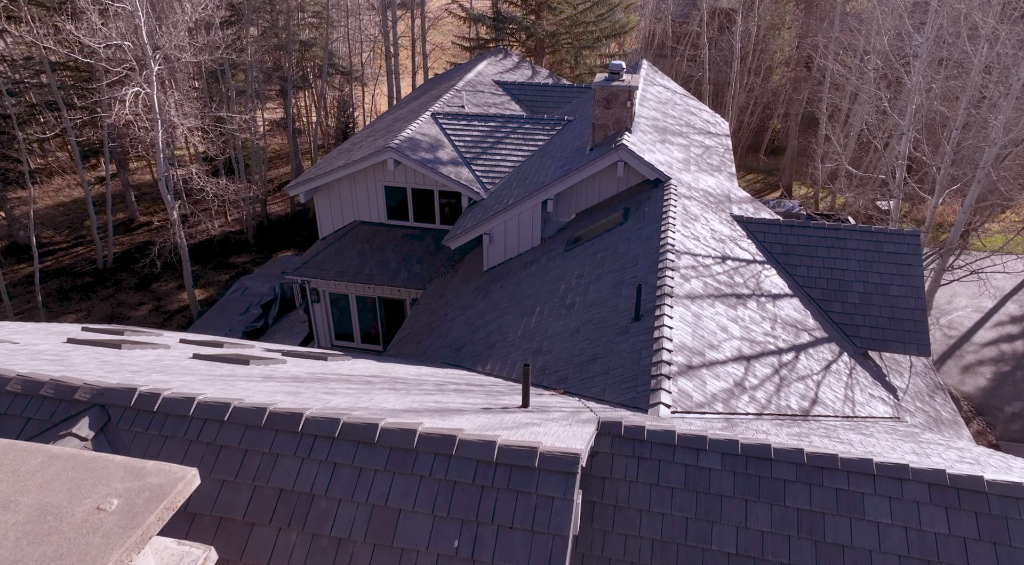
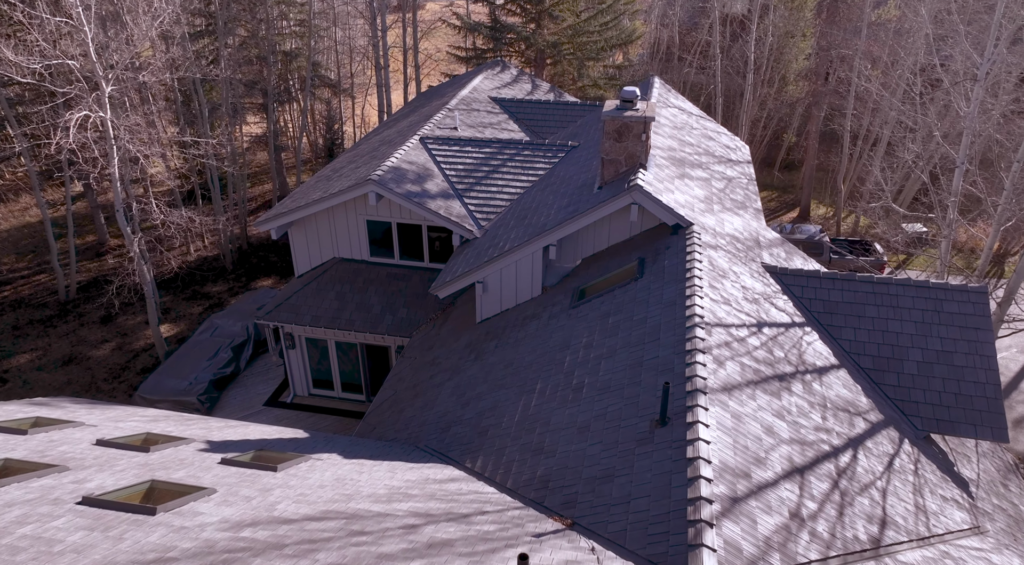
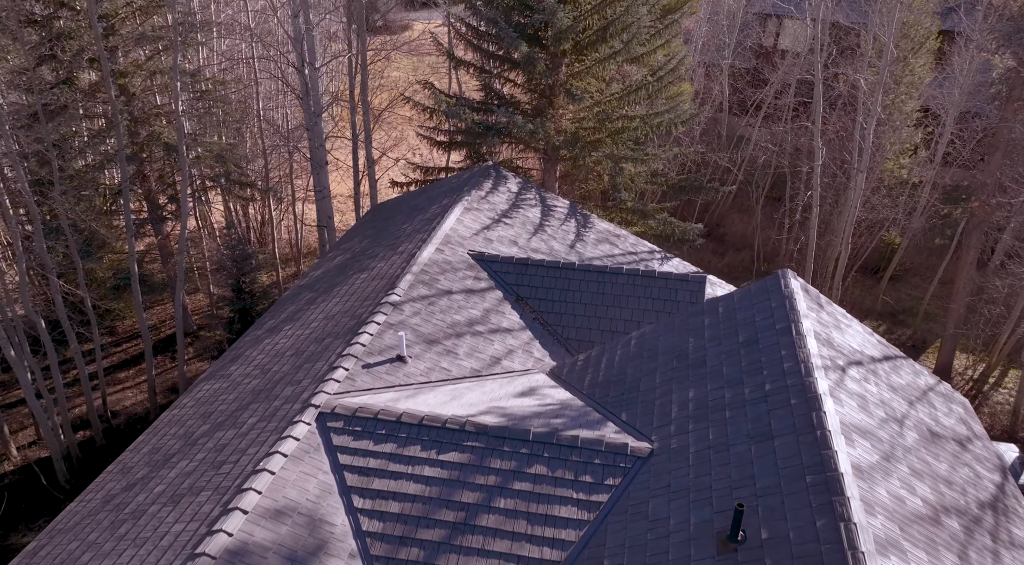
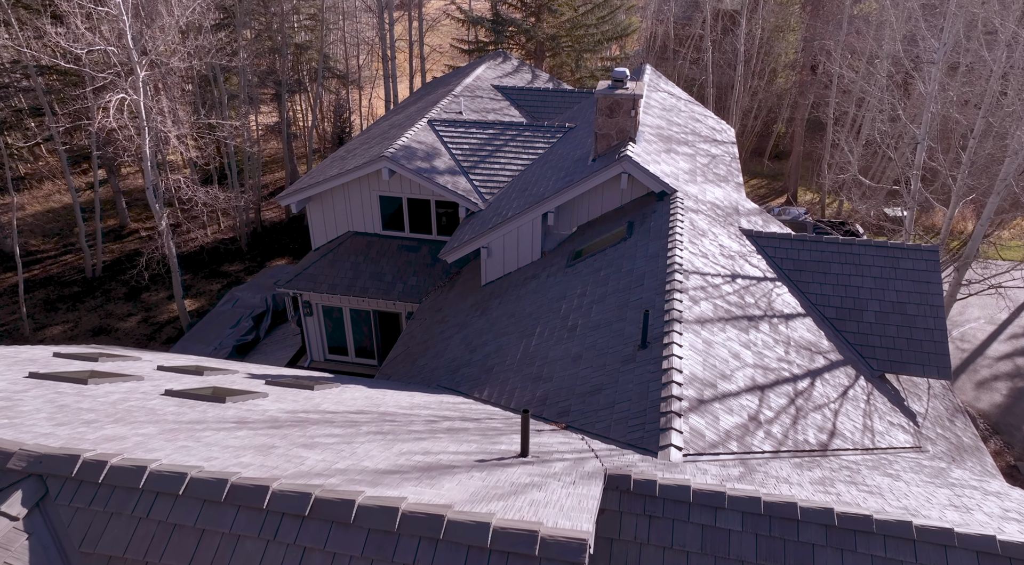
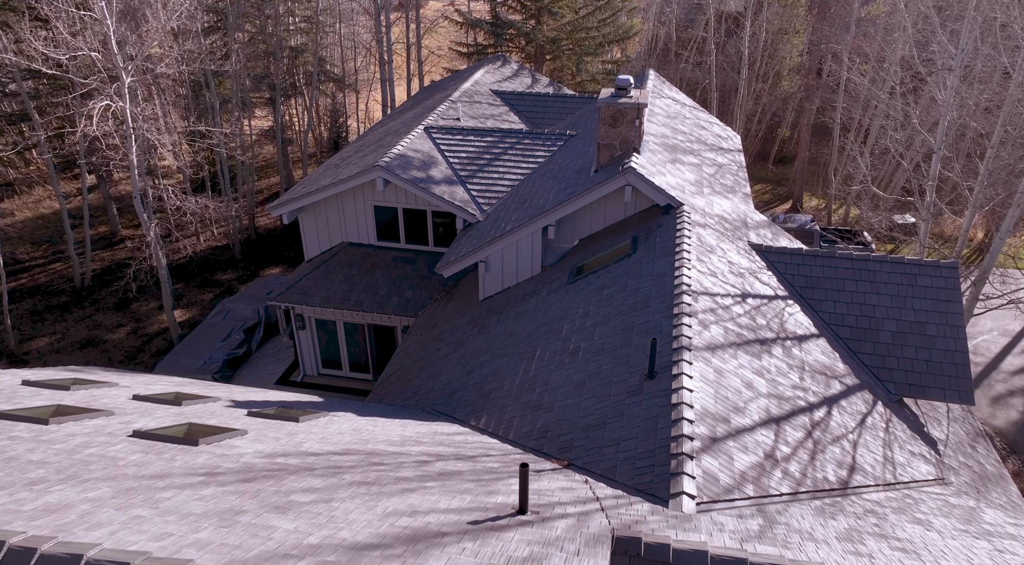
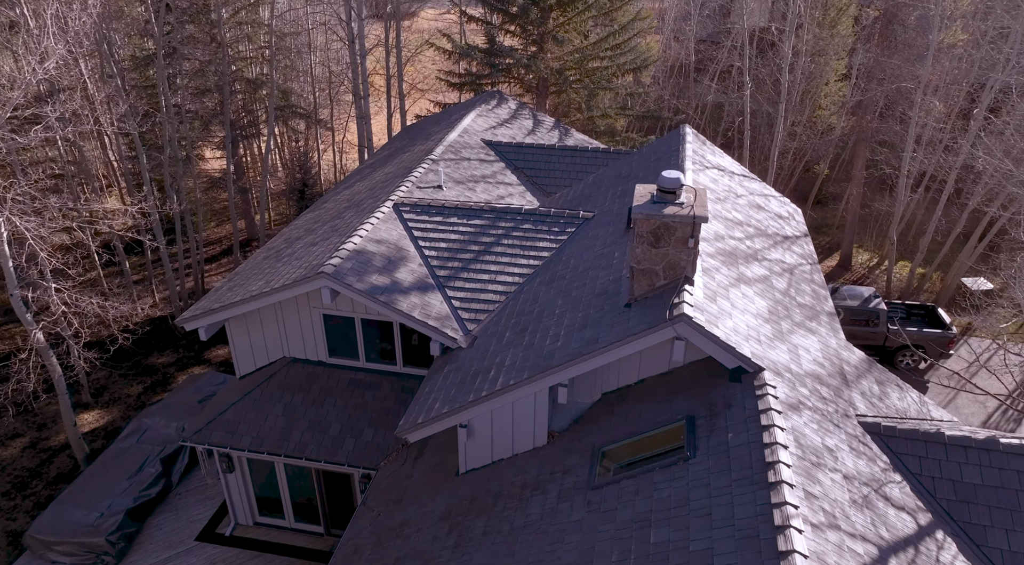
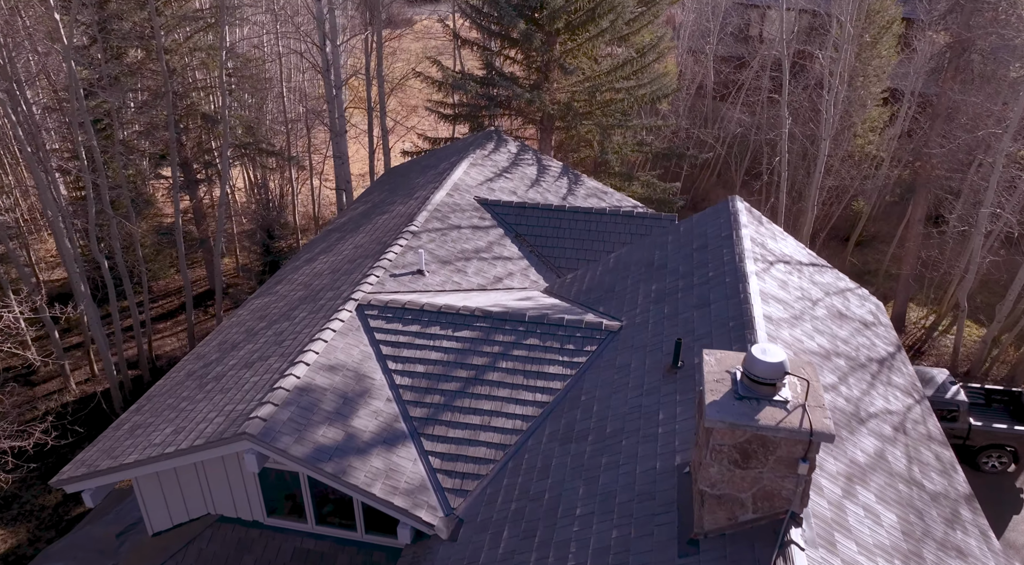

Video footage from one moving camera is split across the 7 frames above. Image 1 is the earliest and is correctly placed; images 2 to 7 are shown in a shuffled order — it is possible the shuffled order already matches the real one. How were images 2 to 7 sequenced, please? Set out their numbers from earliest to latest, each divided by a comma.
4, 5, 2, 6, 7, 3
